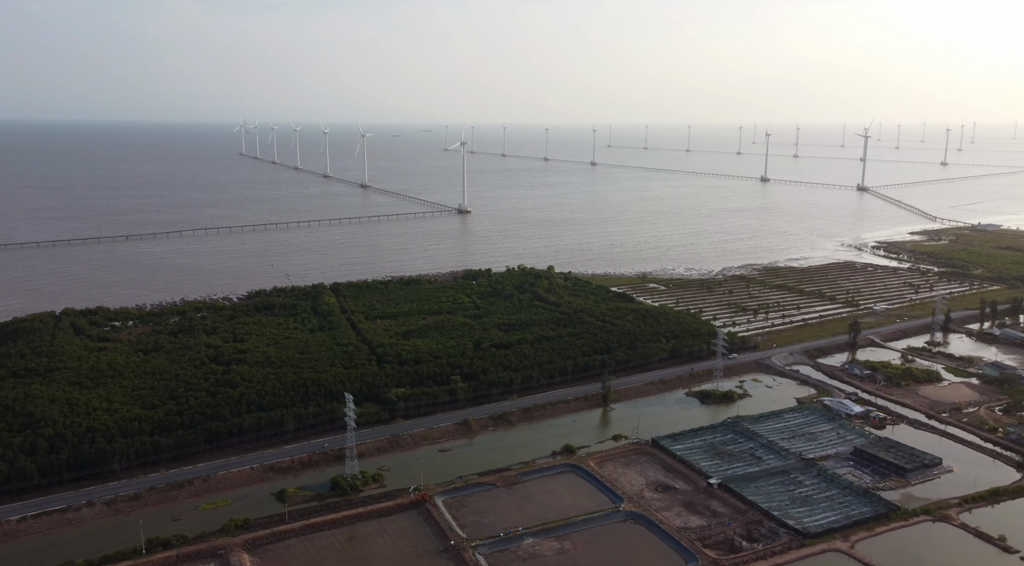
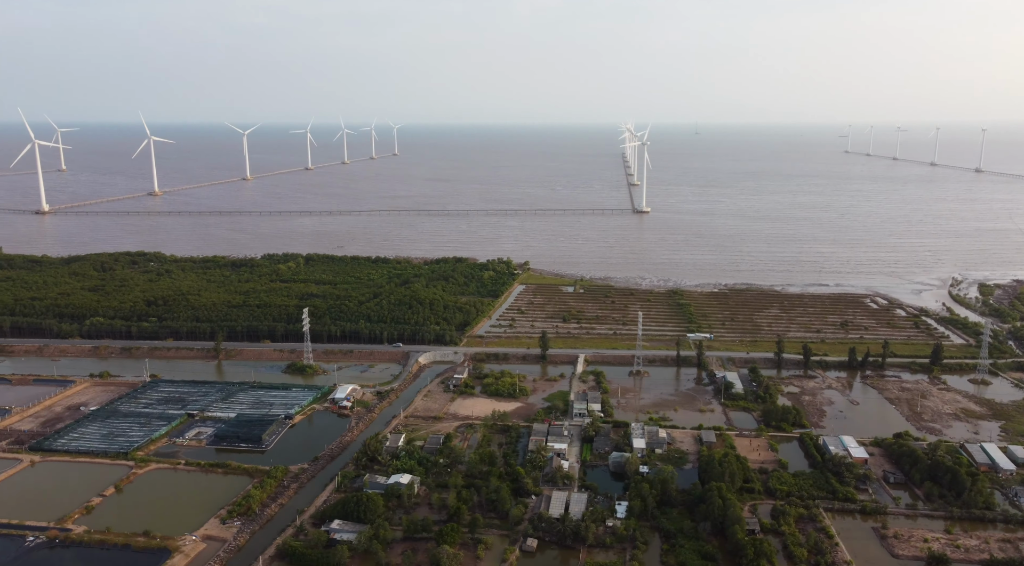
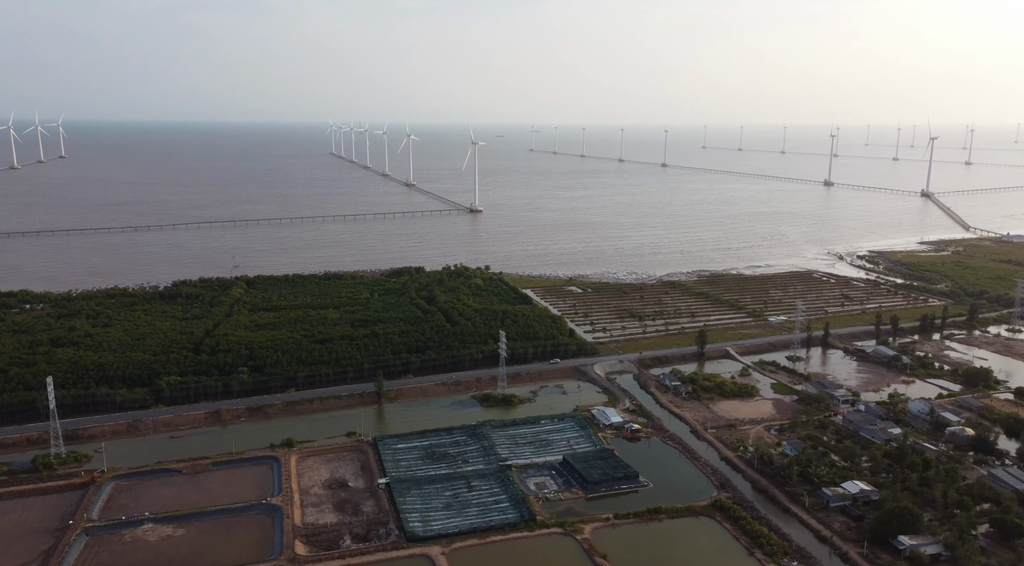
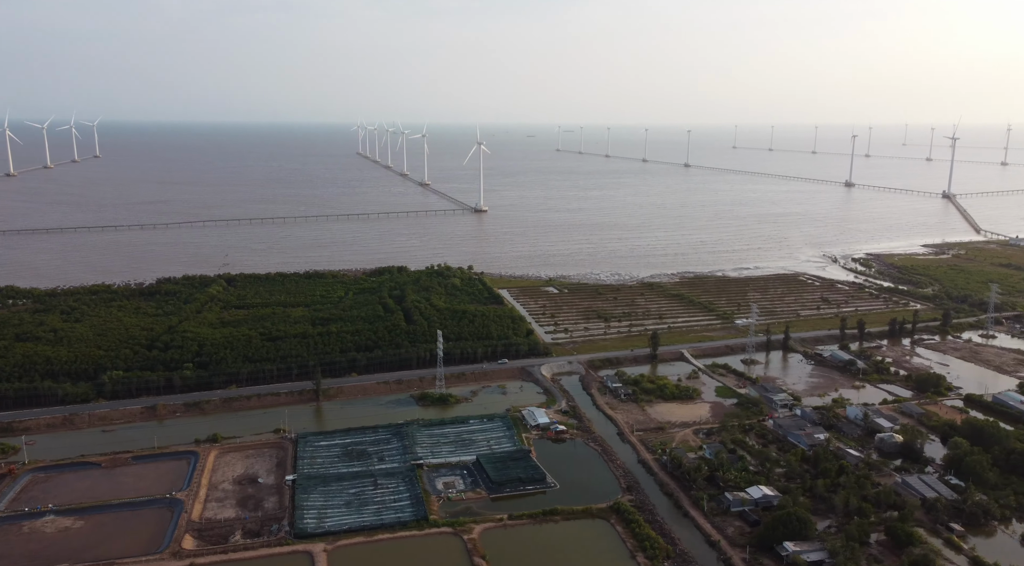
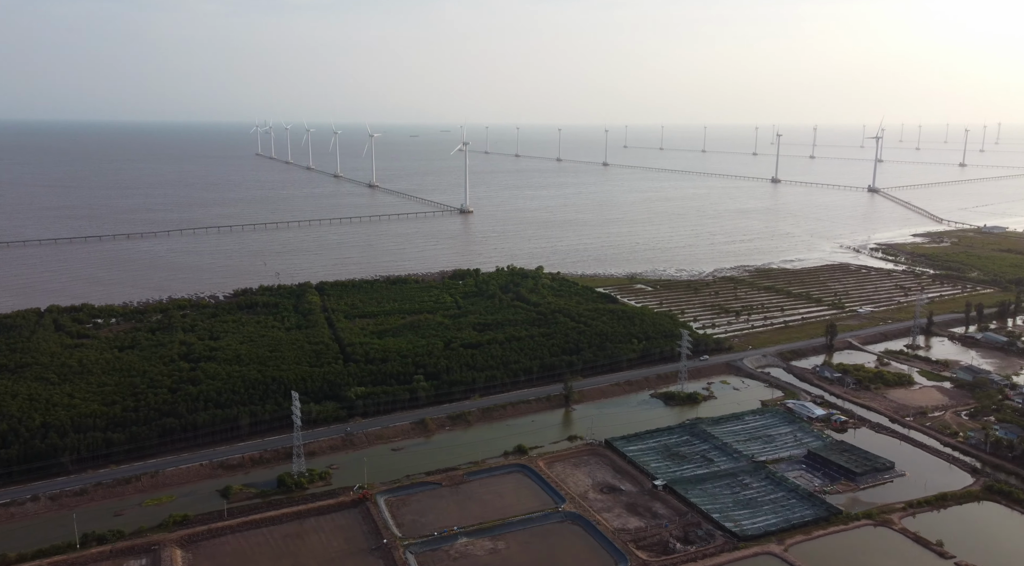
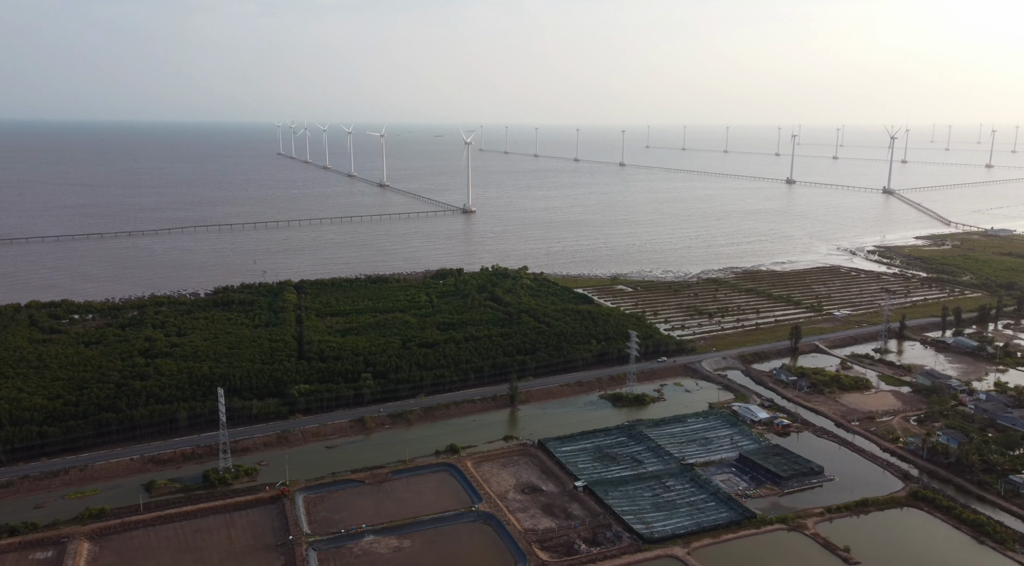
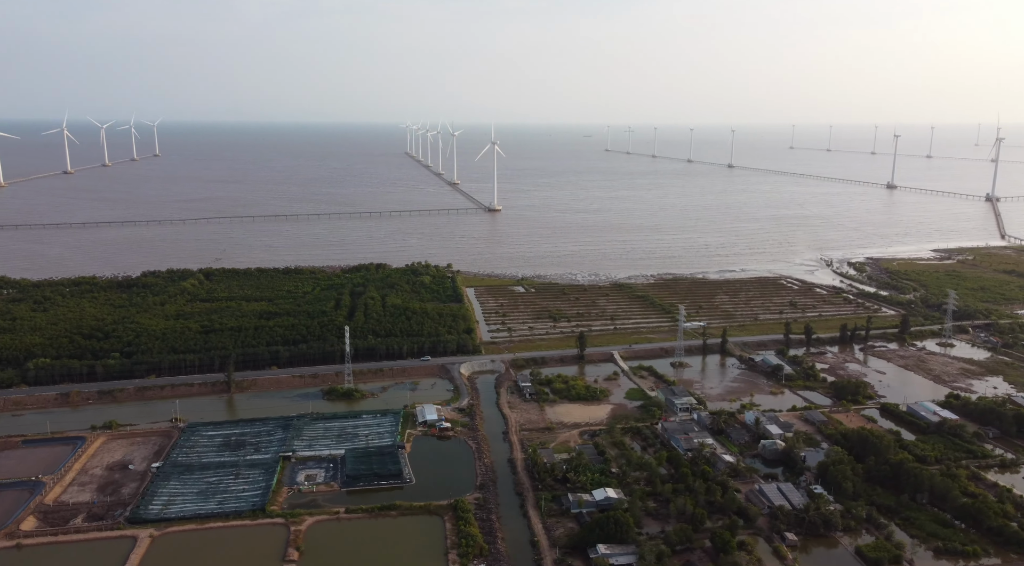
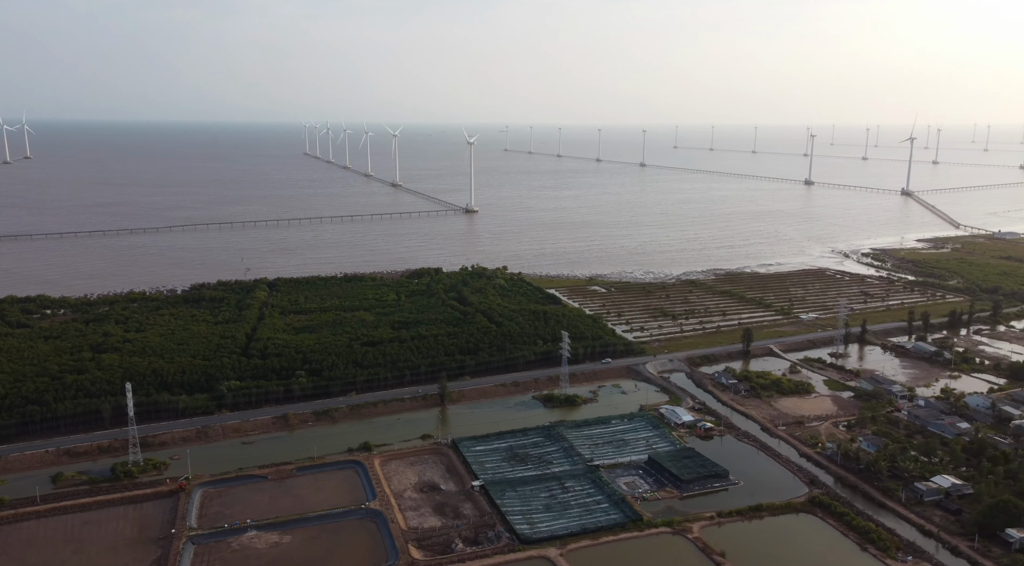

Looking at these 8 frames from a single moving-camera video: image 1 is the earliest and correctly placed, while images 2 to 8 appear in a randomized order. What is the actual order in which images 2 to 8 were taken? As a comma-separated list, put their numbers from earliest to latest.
5, 6, 8, 3, 4, 7, 2
